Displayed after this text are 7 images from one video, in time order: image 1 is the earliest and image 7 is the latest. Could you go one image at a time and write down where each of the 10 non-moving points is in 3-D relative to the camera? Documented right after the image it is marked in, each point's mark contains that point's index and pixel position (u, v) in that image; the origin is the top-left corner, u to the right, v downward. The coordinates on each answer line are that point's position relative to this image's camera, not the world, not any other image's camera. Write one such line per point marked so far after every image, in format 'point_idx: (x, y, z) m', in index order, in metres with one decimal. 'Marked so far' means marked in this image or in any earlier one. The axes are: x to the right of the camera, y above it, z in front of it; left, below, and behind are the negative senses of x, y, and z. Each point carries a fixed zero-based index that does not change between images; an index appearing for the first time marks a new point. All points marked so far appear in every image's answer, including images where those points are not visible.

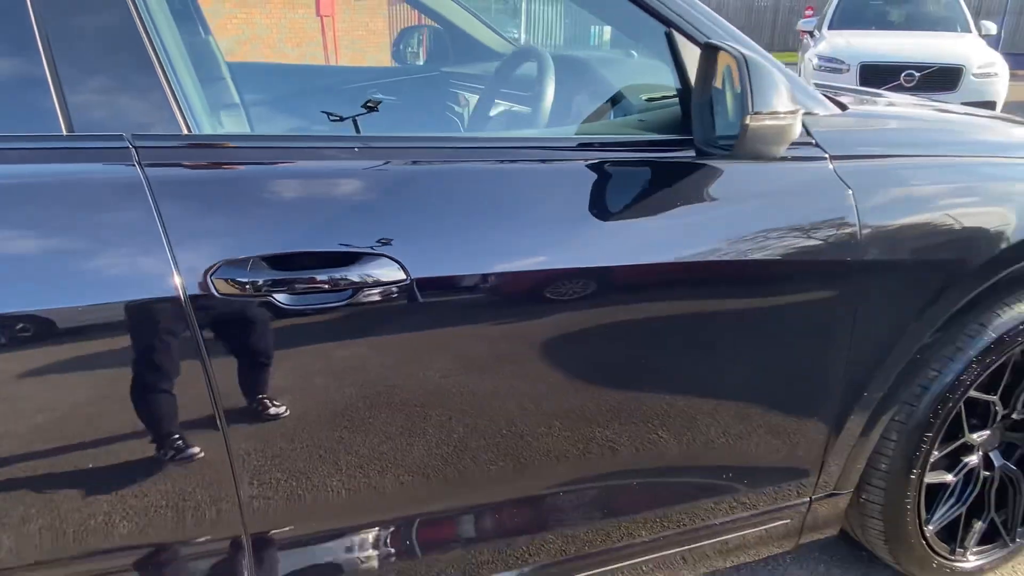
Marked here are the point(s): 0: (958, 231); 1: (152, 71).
0: (+1.0, +0.1, +1.6) m
1: (-0.6, +0.4, +1.2) m
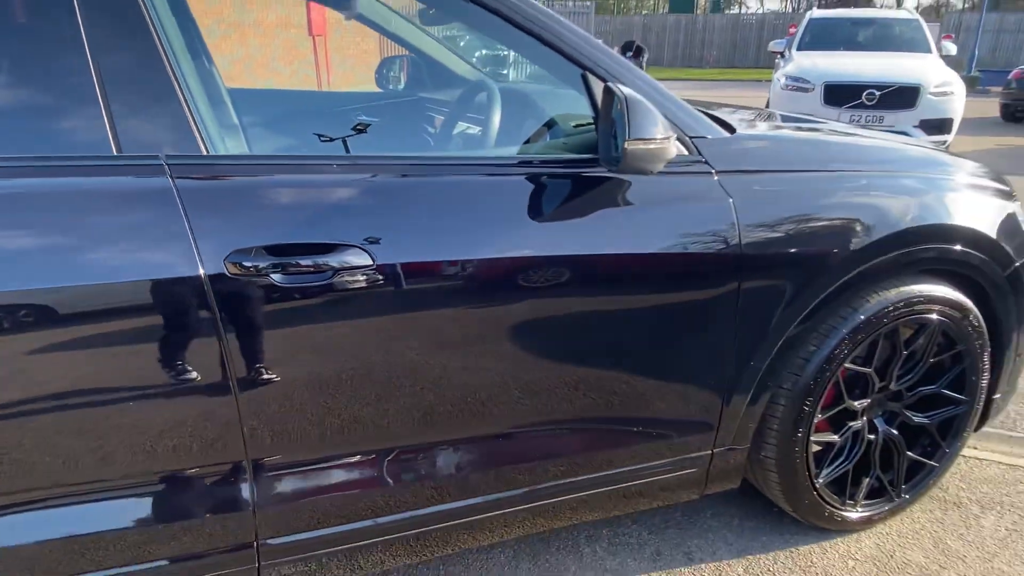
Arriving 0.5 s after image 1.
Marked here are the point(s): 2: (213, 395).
0: (+0.8, +0.2, +2.0) m
1: (-0.7, +0.4, +1.5) m
2: (-0.6, -0.2, +1.5) m
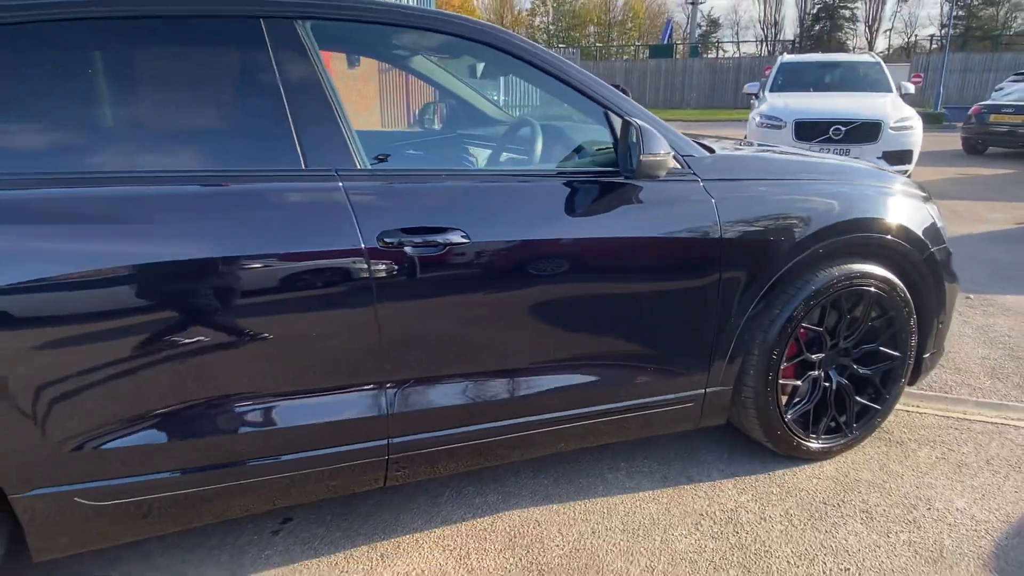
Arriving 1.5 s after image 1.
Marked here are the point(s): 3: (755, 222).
0: (+1.0, +0.2, +2.7) m
1: (-0.5, +0.5, +2.2) m
2: (-0.4, -0.1, +2.2) m
3: (+0.9, +0.2, +2.6) m
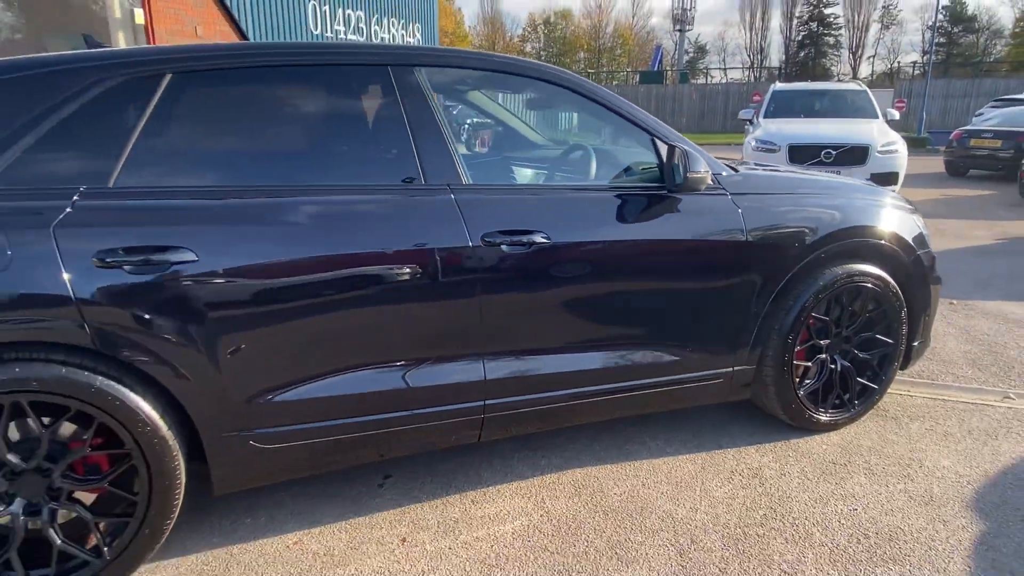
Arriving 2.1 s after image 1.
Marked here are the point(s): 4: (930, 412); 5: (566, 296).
0: (+1.2, +0.3, +3.2) m
1: (-0.3, +0.5, +2.7) m
2: (-0.2, -0.1, +2.7) m
3: (+1.2, +0.3, +3.2) m
4: (+2.2, -0.6, +3.7) m
5: (+0.2, 0.0, +2.8) m
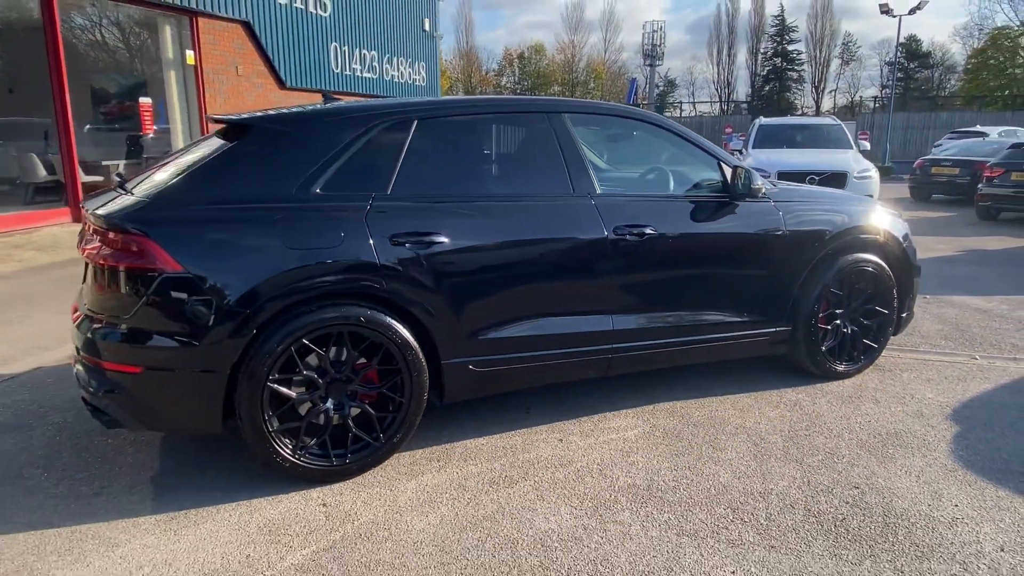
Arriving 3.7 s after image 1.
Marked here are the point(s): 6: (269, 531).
0: (+1.9, +0.4, +4.4) m
1: (+0.4, +0.6, +3.9) m
2: (+0.5, 0.0, +3.8) m
3: (+1.8, +0.4, +4.4) m
4: (+2.8, -0.5, +4.9) m
5: (+0.8, +0.1, +4.0) m
6: (-1.0, -1.0, +2.9) m
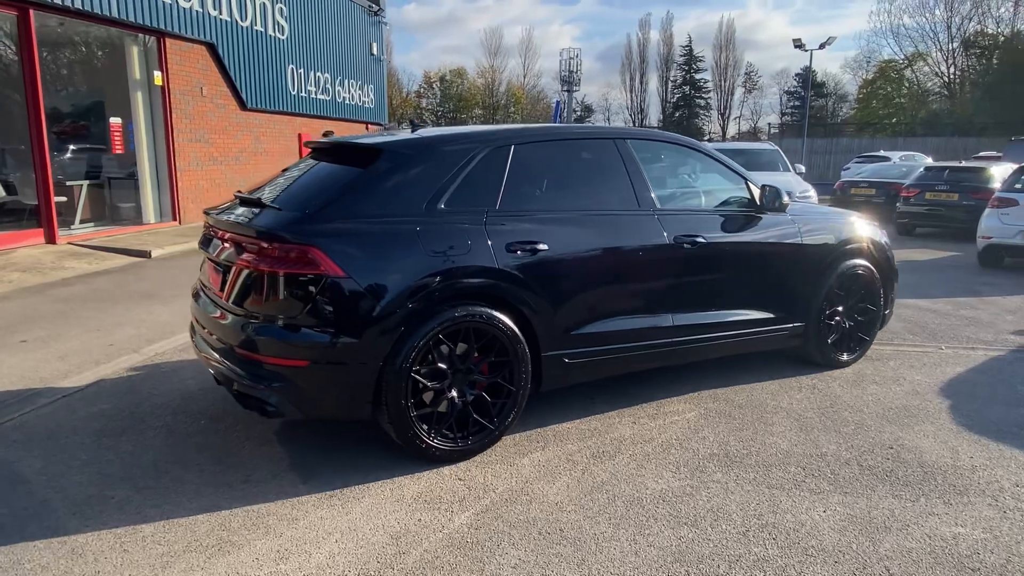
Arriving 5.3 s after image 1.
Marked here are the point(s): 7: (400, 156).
0: (+2.2, +0.4, +5.2) m
1: (+0.8, +0.6, +4.5) m
2: (+0.9, 0.0, +4.4) m
3: (+2.1, +0.4, +5.2) m
4: (+3.1, -0.5, +5.8) m
5: (+1.3, +0.1, +4.7) m
6: (-0.4, -1.0, +3.3) m
7: (-0.6, +0.7, +3.8) m
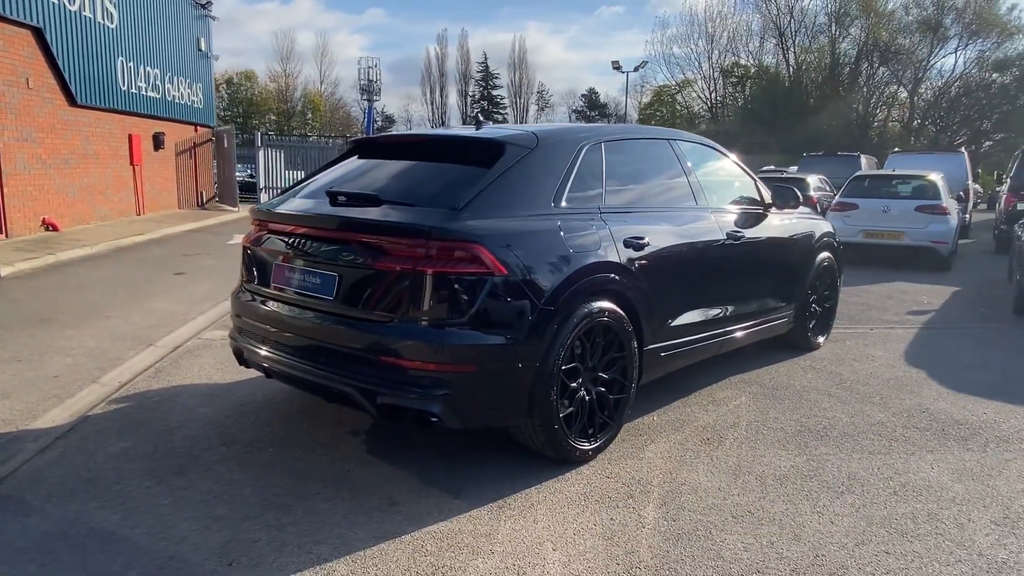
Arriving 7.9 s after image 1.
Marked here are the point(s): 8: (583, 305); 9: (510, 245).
0: (+2.3, +0.4, +5.8) m
1: (+1.2, +0.7, +4.7) m
2: (+1.3, +0.1, +4.7) m
3: (+2.3, +0.4, +5.7) m
4: (+3.0, -0.4, +6.6) m
5: (+1.6, +0.1, +5.0) m
6: (+0.4, -1.0, +3.2) m
7: (0.0, +0.7, +3.7) m
8: (+0.3, -0.1, +3.6) m
9: (0.0, +0.2, +3.3) m
